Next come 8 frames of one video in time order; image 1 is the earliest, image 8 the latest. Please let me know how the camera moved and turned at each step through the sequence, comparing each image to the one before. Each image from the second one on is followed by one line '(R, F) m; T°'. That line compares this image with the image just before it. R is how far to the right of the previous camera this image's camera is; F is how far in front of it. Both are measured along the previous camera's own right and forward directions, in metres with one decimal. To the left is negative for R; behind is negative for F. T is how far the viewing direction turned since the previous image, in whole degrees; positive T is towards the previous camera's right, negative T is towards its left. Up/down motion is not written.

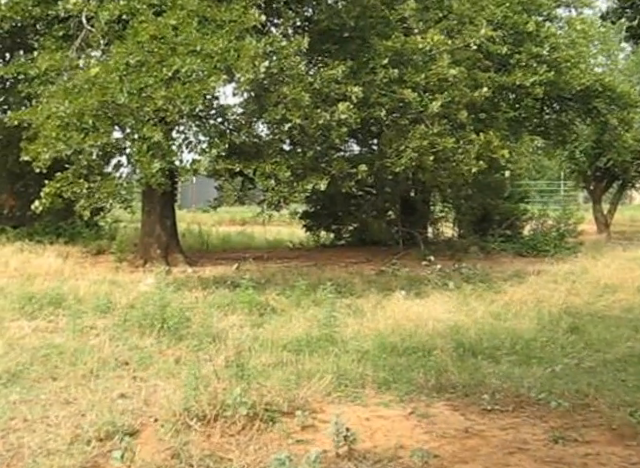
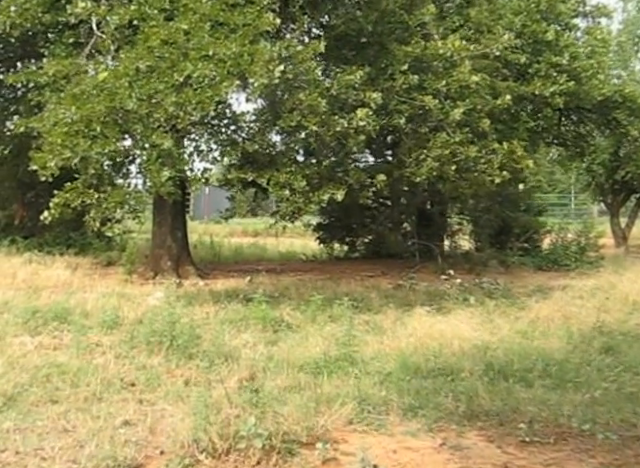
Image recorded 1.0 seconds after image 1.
(-0.1, +0.3) m; -1°
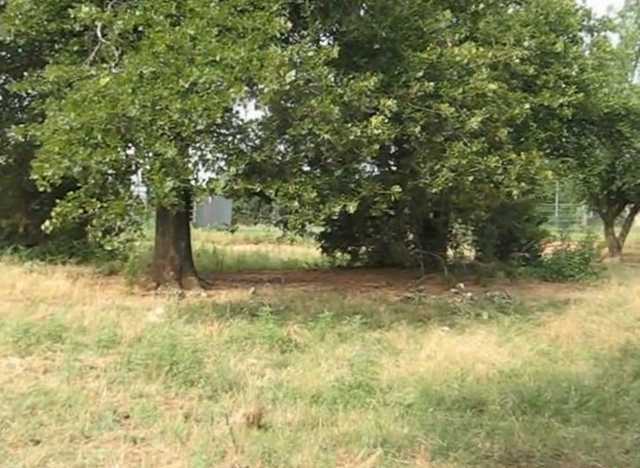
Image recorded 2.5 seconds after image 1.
(-0.1, +0.4) m; 0°
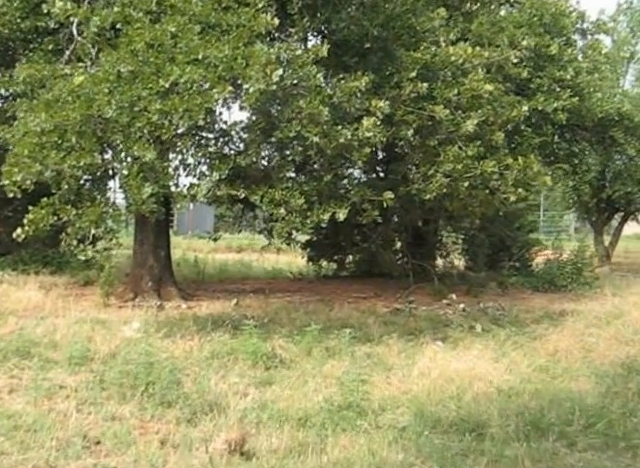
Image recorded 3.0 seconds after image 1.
(0.0, +0.4) m; +1°
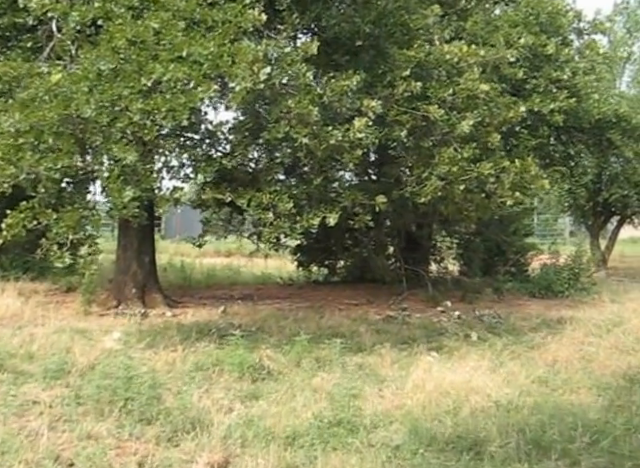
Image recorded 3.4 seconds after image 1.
(0.0, +0.3) m; +1°
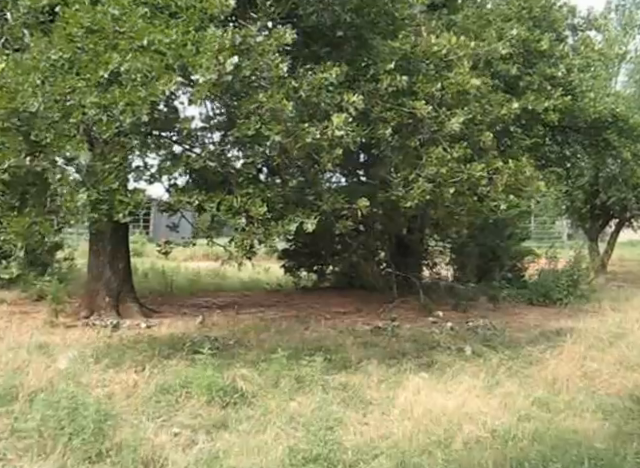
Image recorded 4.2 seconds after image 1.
(+0.1, +0.6) m; 0°
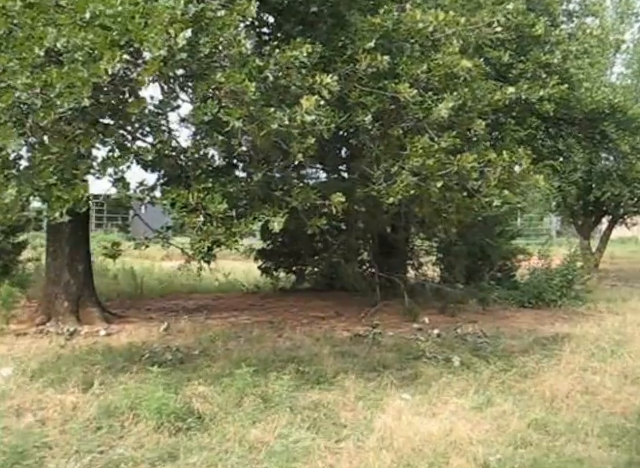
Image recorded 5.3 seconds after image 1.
(+0.1, +0.7) m; +1°
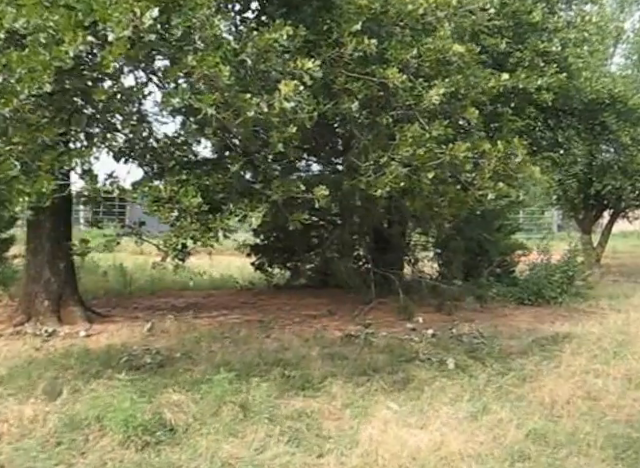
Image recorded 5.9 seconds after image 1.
(+0.1, +0.4) m; 0°
